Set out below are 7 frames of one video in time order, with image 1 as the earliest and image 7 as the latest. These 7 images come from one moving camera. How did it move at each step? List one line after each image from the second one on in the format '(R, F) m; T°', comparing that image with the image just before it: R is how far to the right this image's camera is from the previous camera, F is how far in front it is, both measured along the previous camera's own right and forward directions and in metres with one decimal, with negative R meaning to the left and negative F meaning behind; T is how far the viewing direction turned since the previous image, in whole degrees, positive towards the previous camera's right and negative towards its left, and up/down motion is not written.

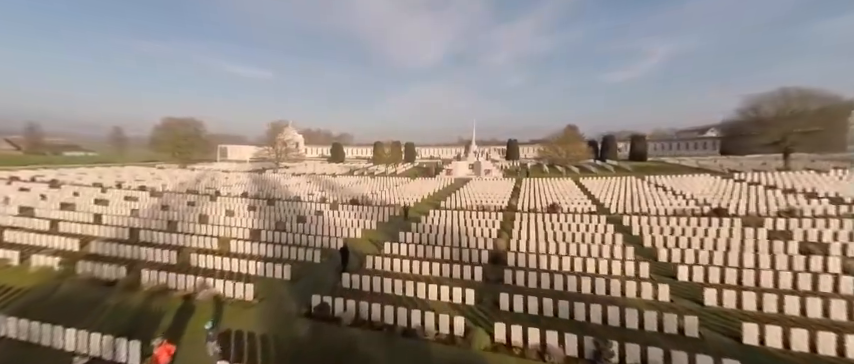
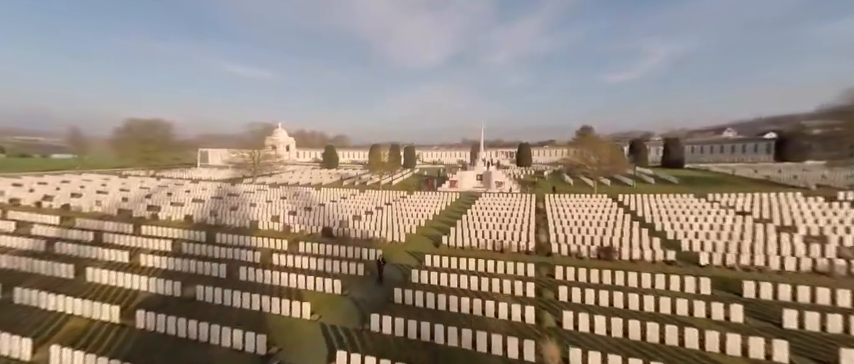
(+0.2, +3.0) m; -1°
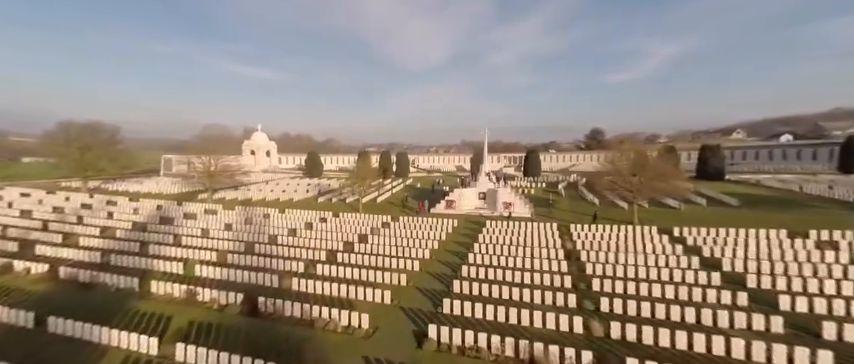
(-0.5, +2.1) m; 0°
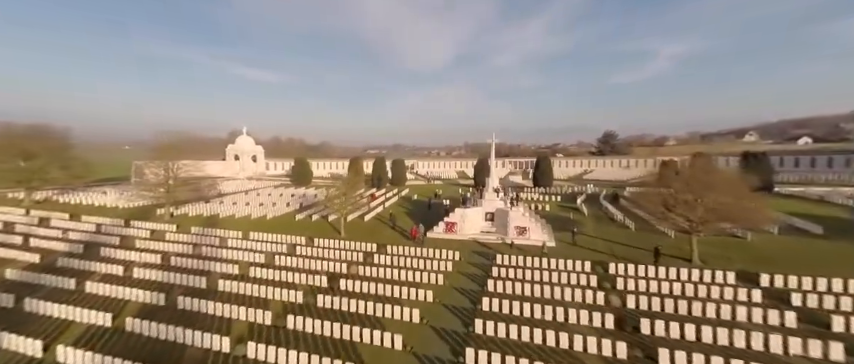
(-0.7, +1.5) m; -1°
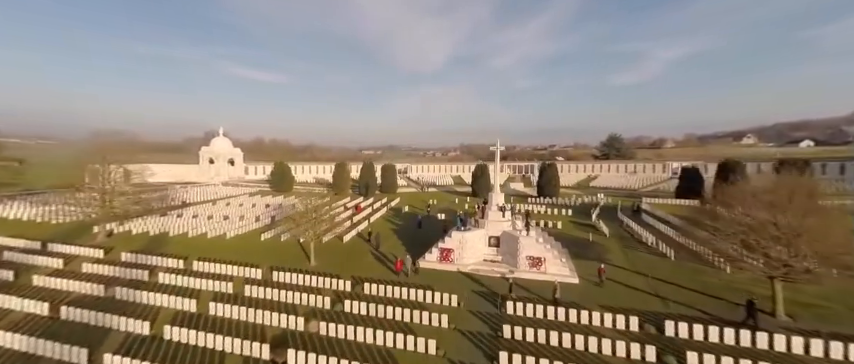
(-1.3, -1.6) m; 0°
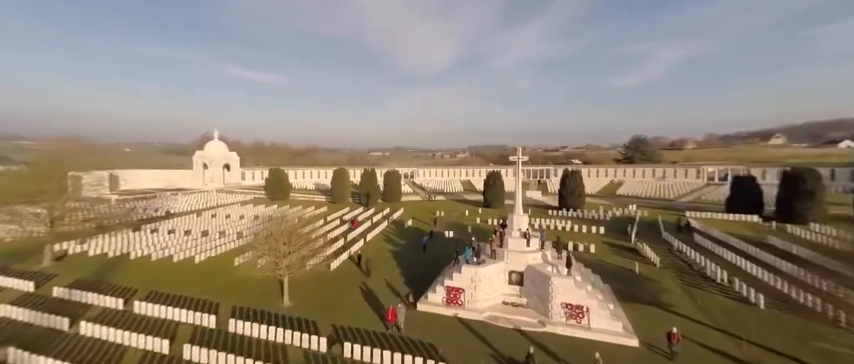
(+0.2, +3.6) m; -2°
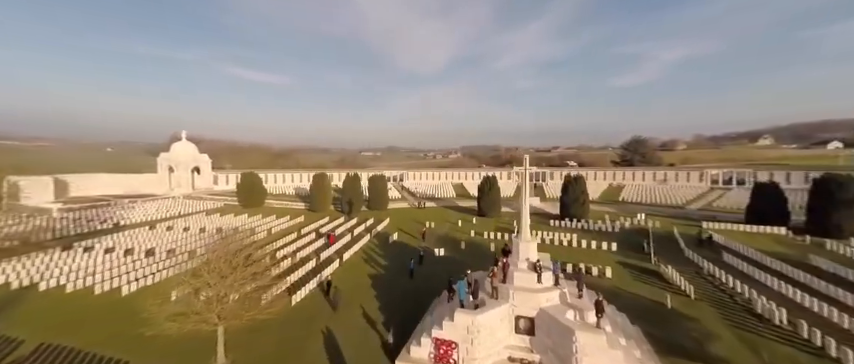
(+0.3, +3.1) m; +2°
